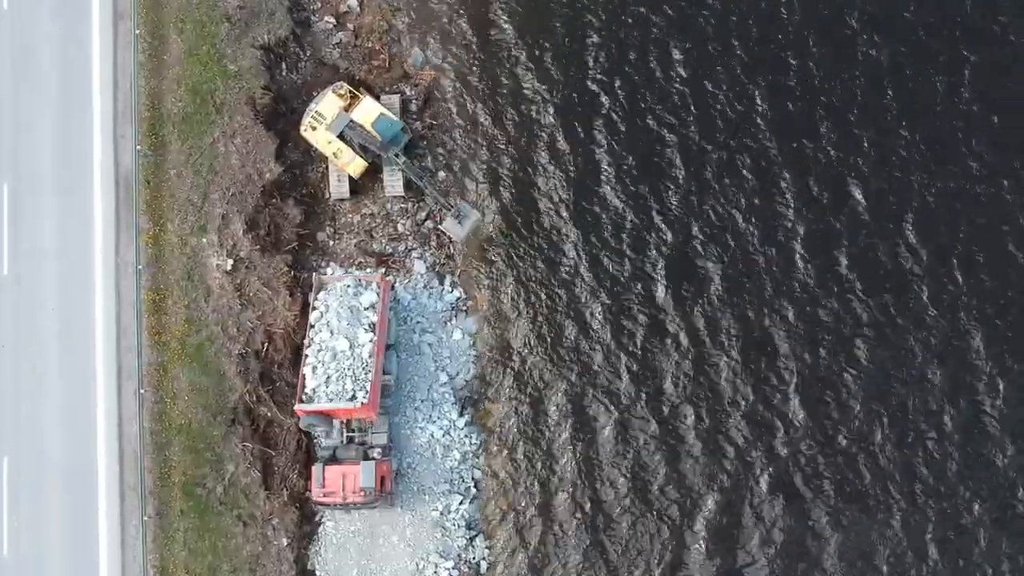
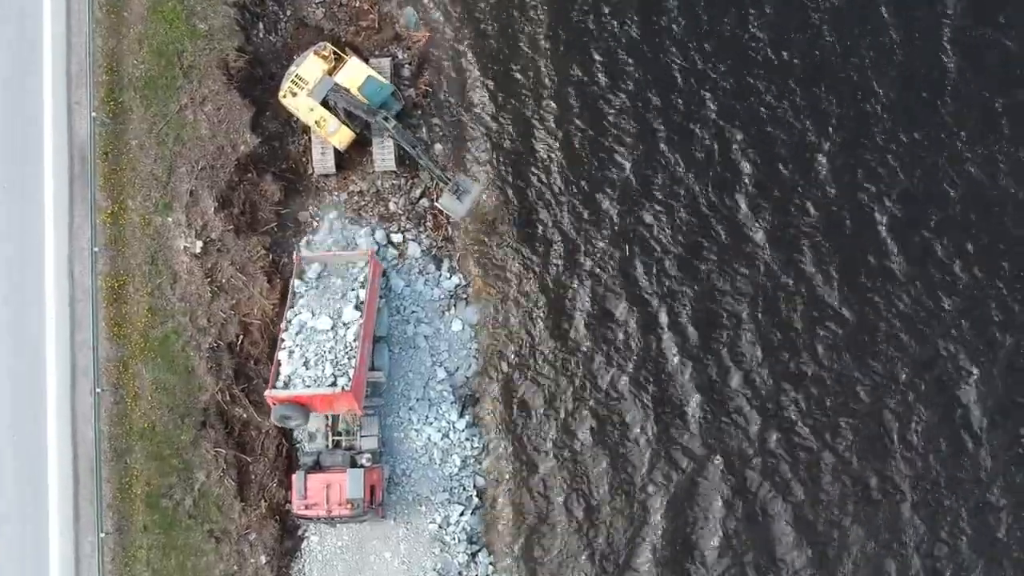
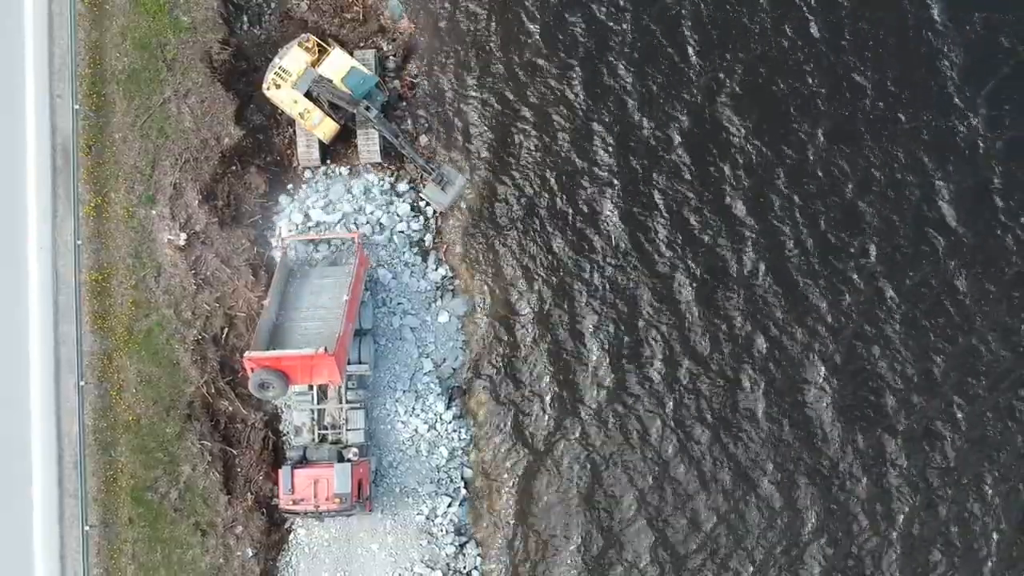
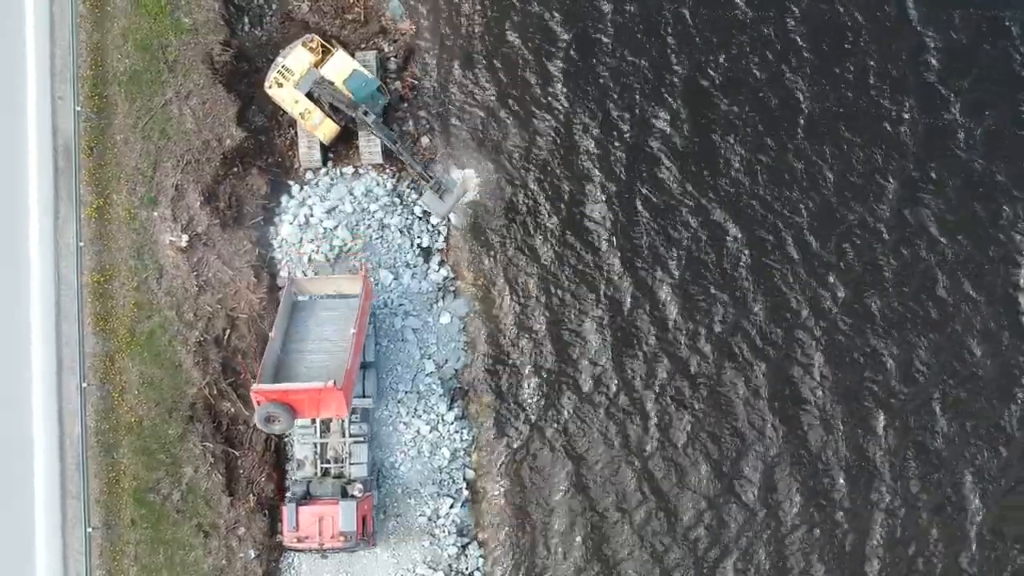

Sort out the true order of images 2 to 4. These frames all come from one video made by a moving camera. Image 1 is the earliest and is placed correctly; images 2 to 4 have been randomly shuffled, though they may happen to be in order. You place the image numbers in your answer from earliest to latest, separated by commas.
2, 3, 4
